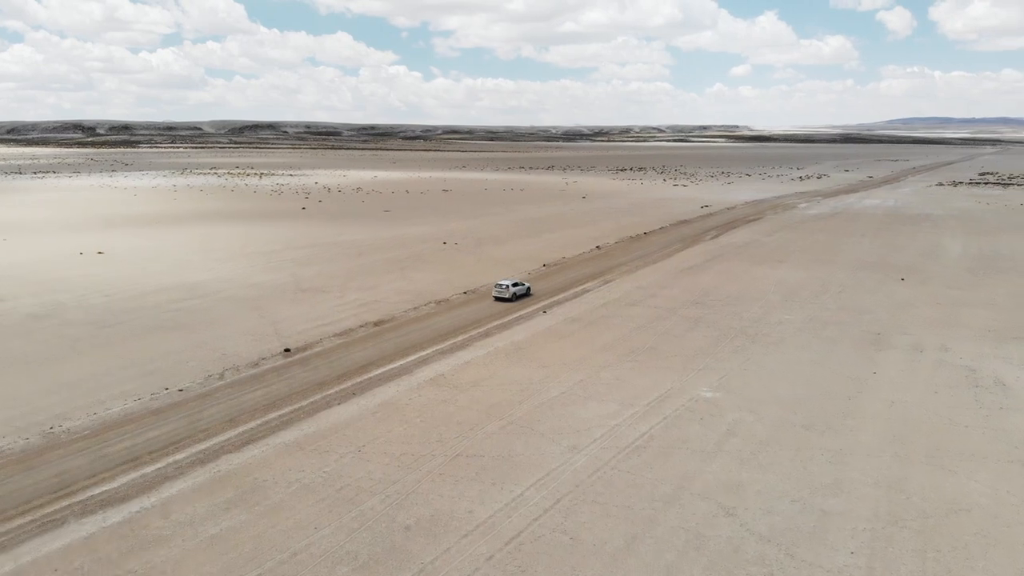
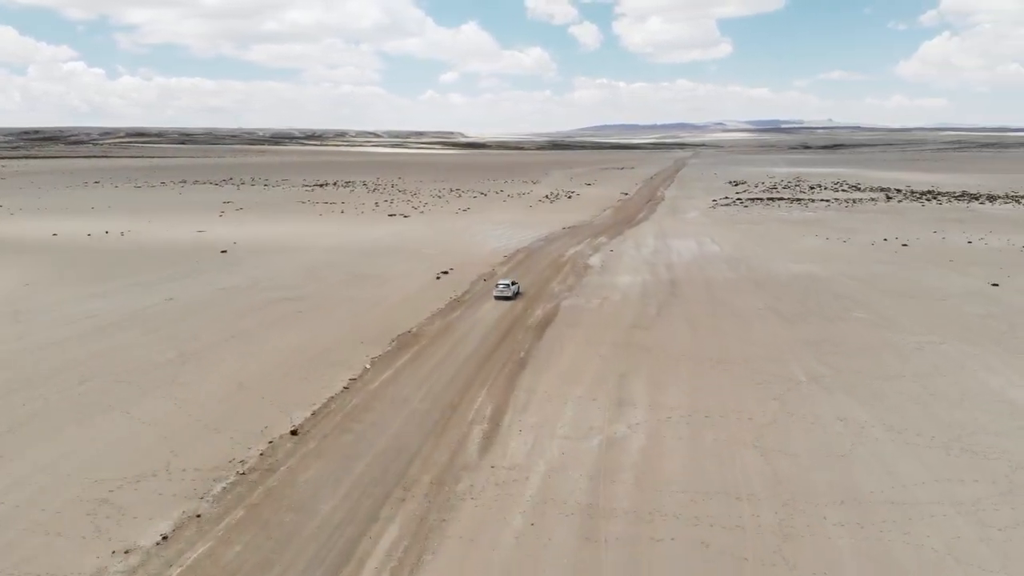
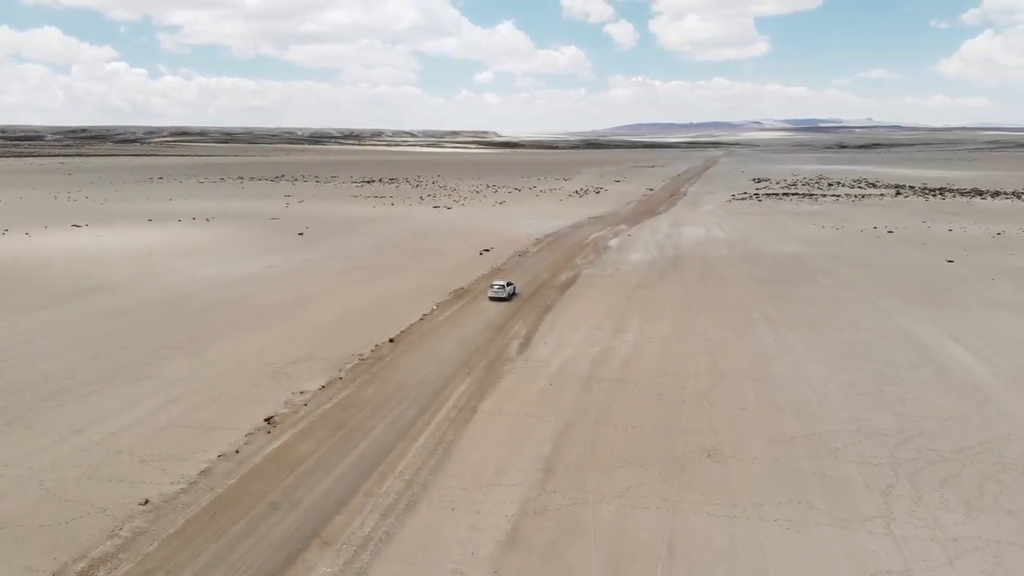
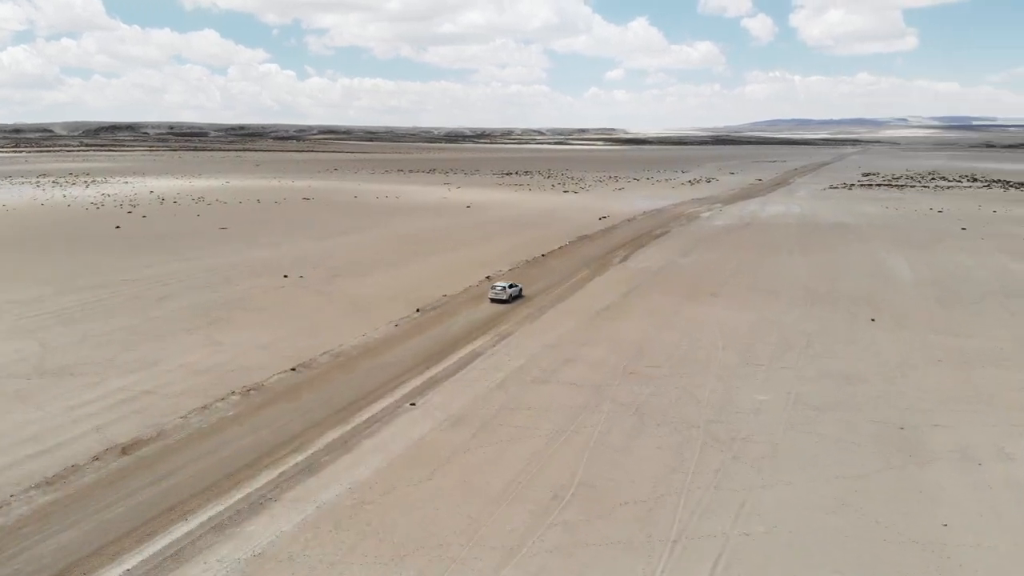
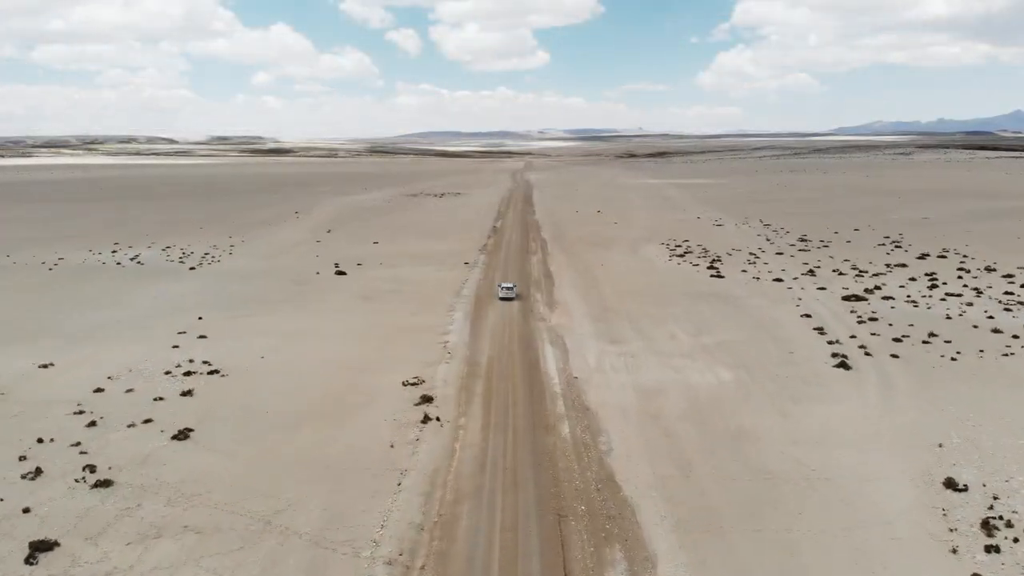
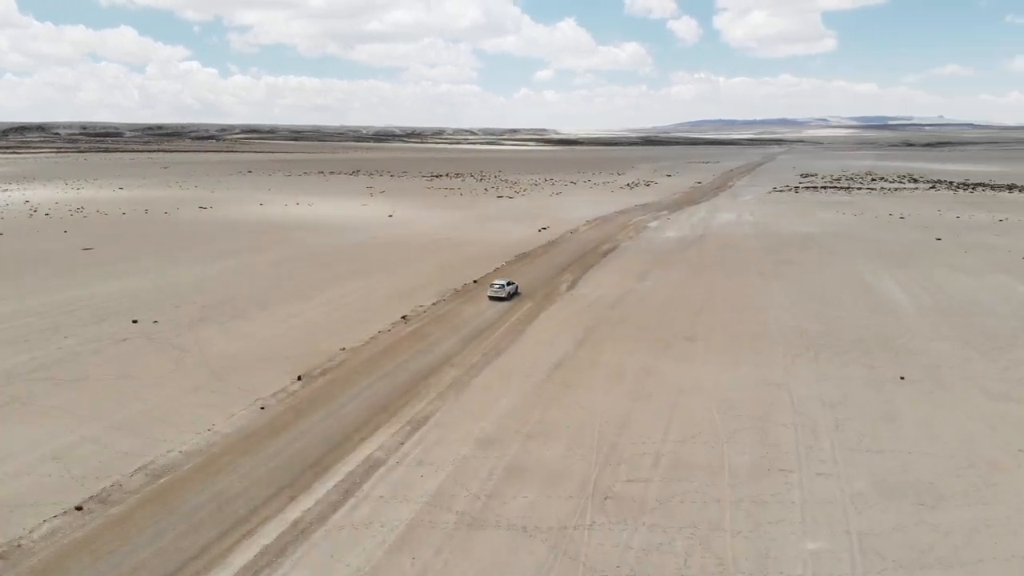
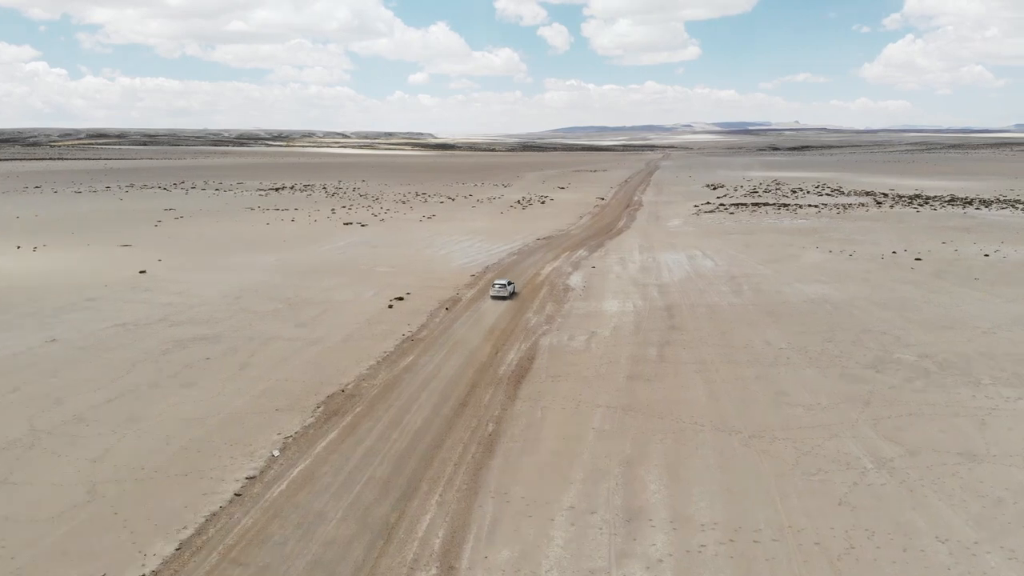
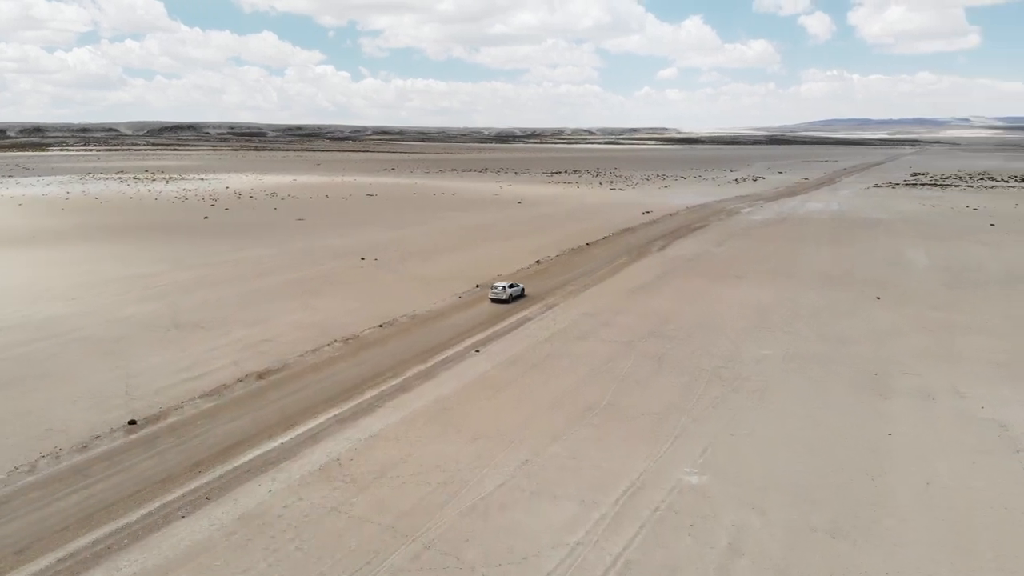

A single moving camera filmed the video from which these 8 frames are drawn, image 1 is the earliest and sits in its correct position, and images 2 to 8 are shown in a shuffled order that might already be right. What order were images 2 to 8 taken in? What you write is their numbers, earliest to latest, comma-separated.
8, 4, 6, 3, 2, 7, 5
